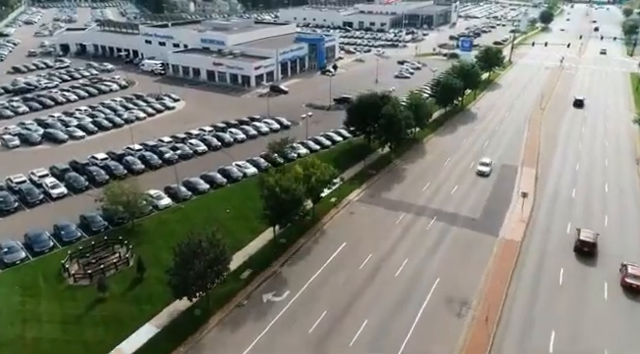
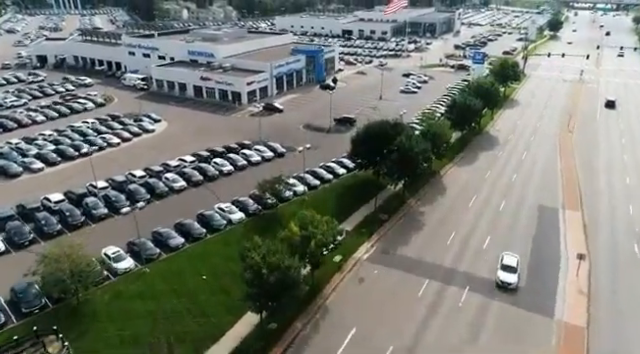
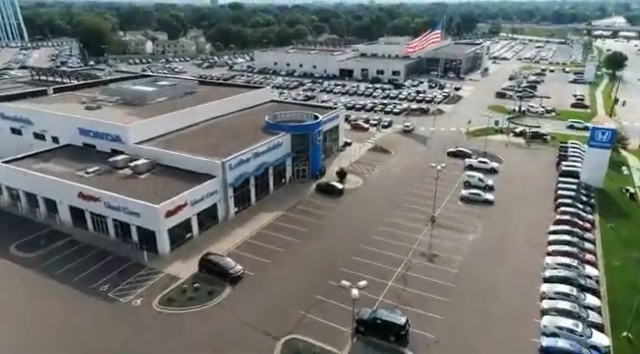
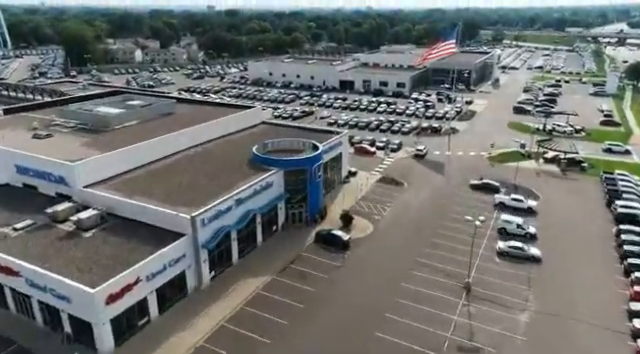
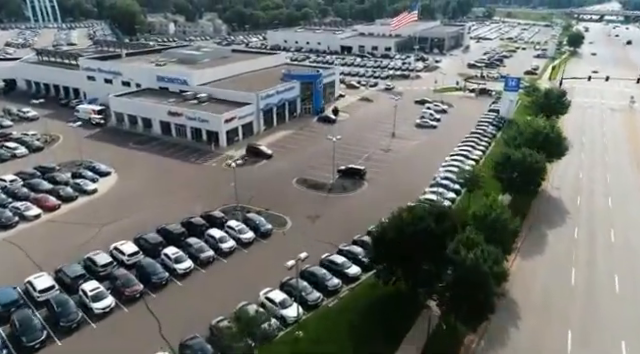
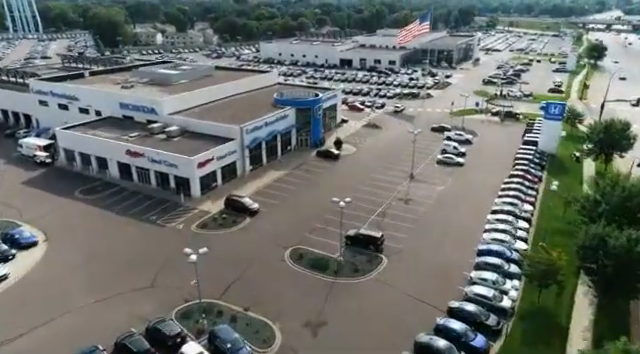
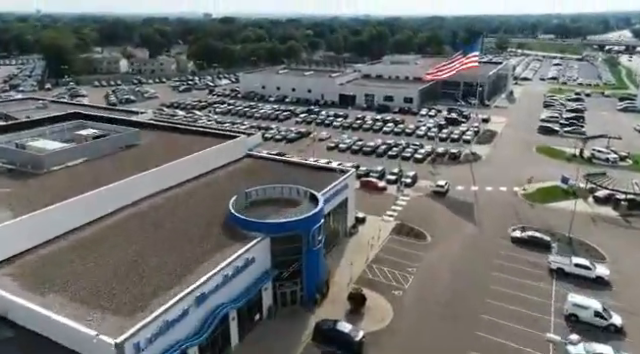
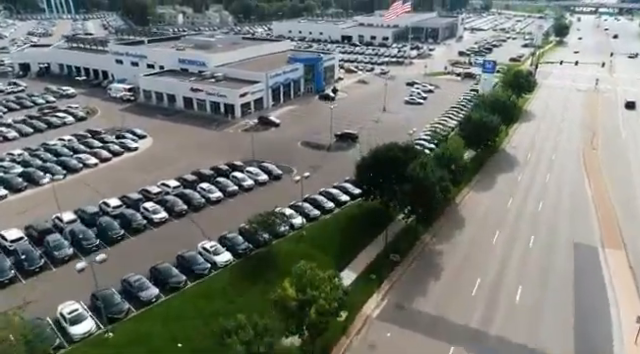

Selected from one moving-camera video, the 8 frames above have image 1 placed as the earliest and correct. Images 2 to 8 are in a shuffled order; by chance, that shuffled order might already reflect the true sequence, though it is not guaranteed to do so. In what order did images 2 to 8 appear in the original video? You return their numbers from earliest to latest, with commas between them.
2, 8, 5, 6, 3, 4, 7
